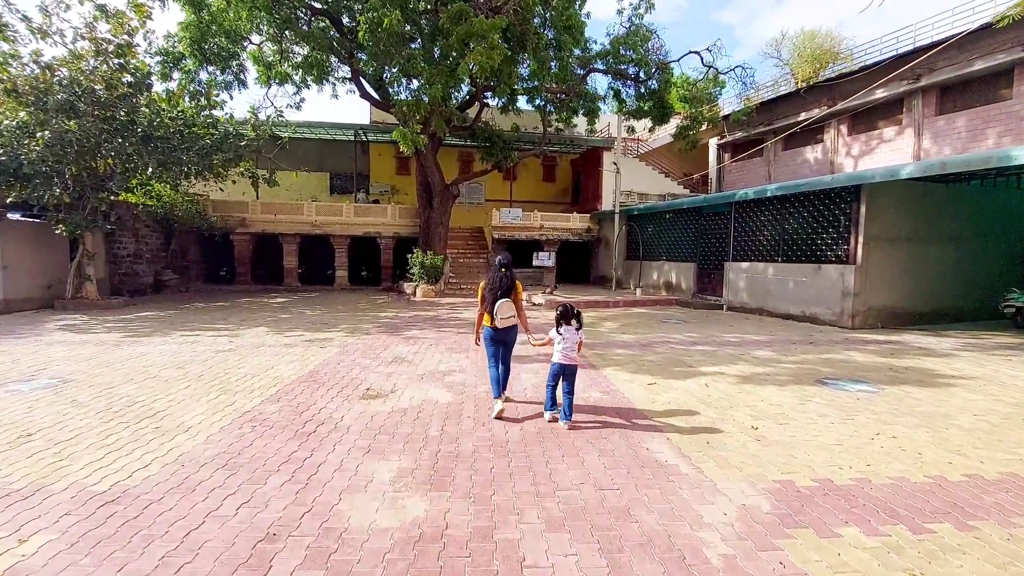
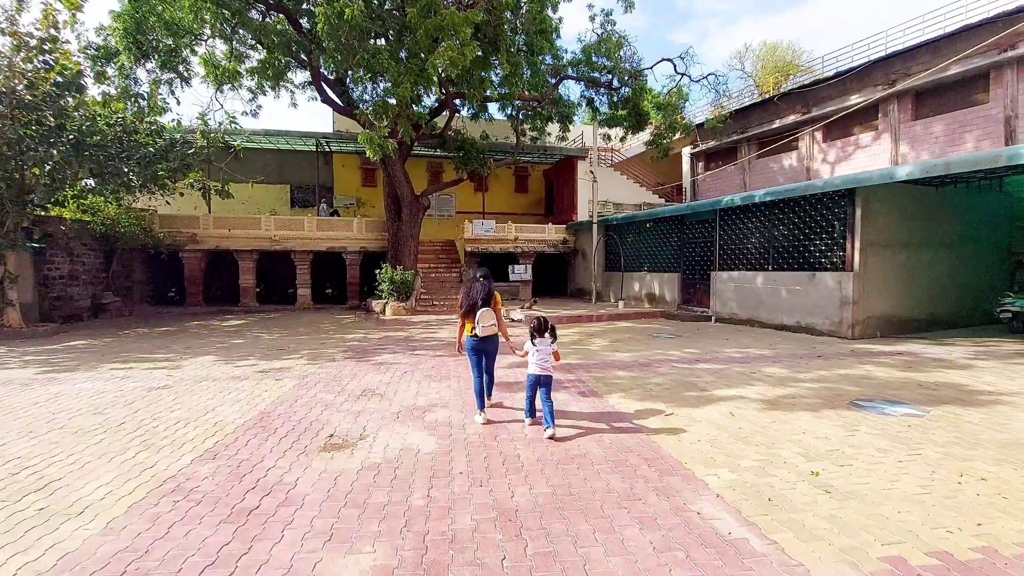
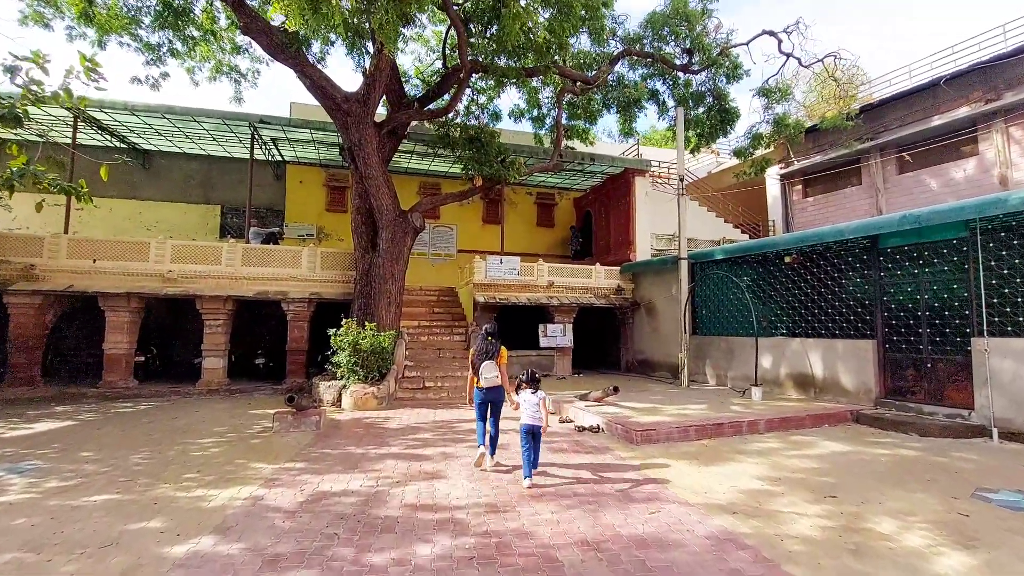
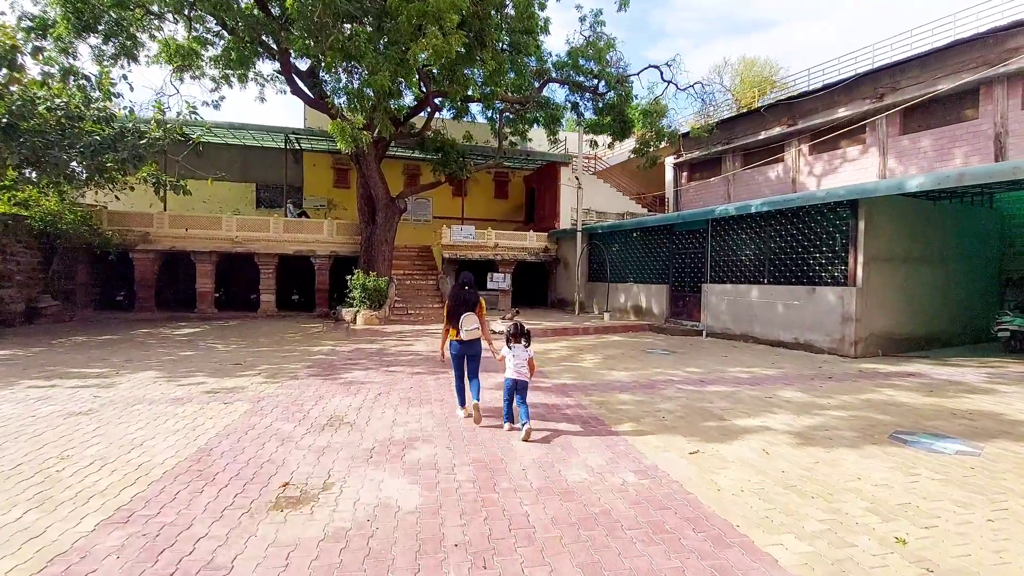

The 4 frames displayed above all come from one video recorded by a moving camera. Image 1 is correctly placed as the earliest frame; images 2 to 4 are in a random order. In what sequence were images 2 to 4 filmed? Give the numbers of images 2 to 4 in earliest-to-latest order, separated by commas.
2, 4, 3
